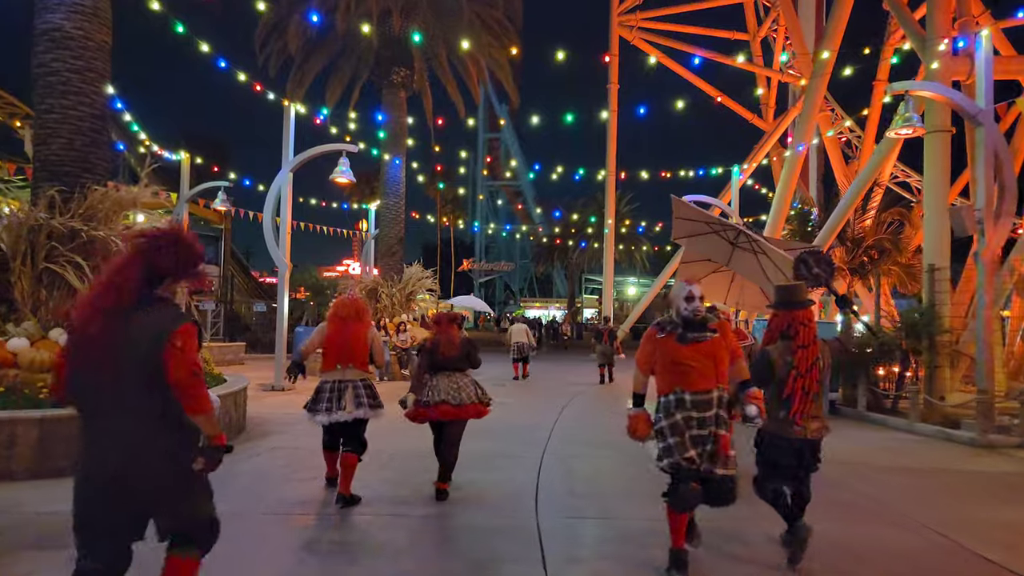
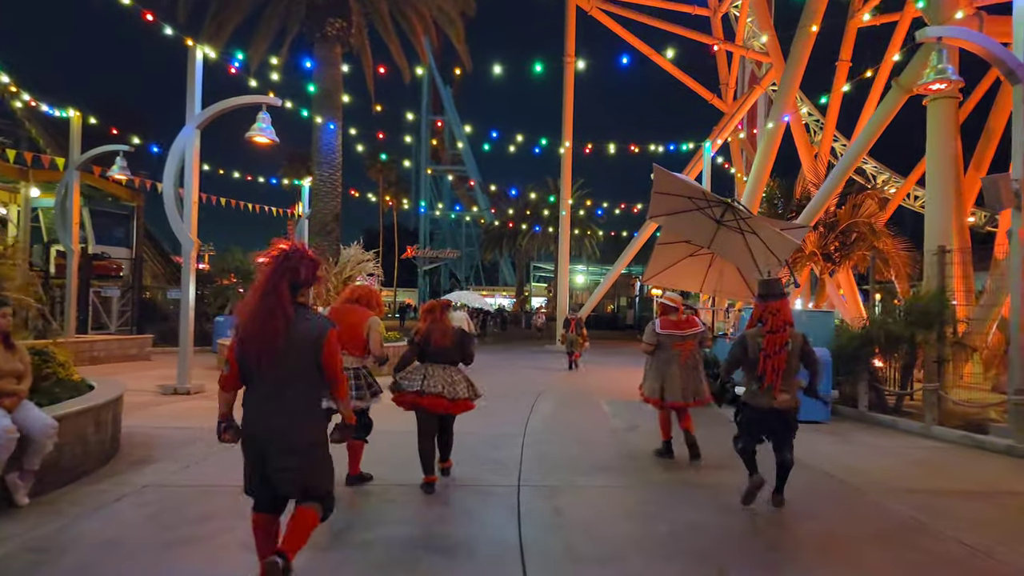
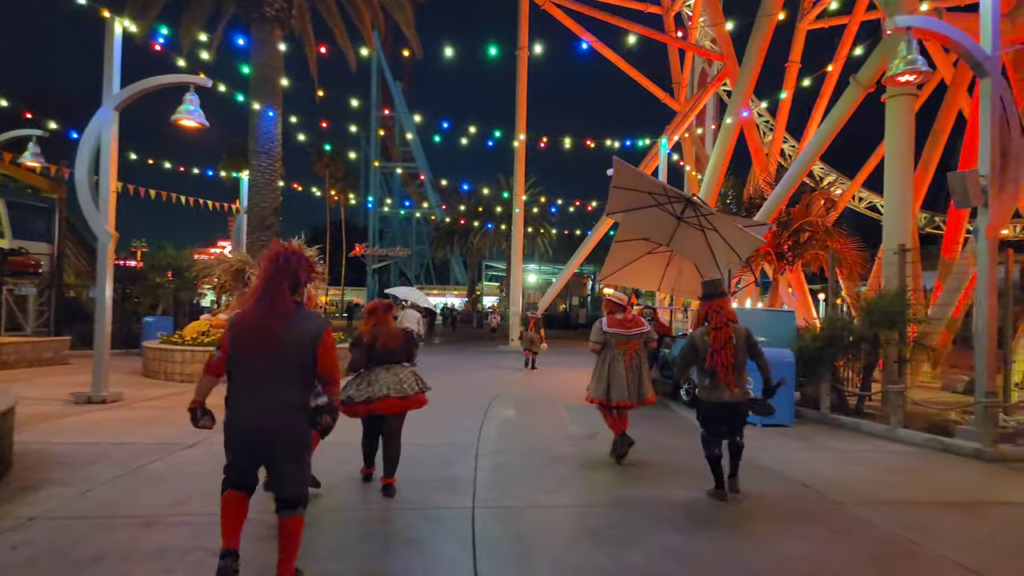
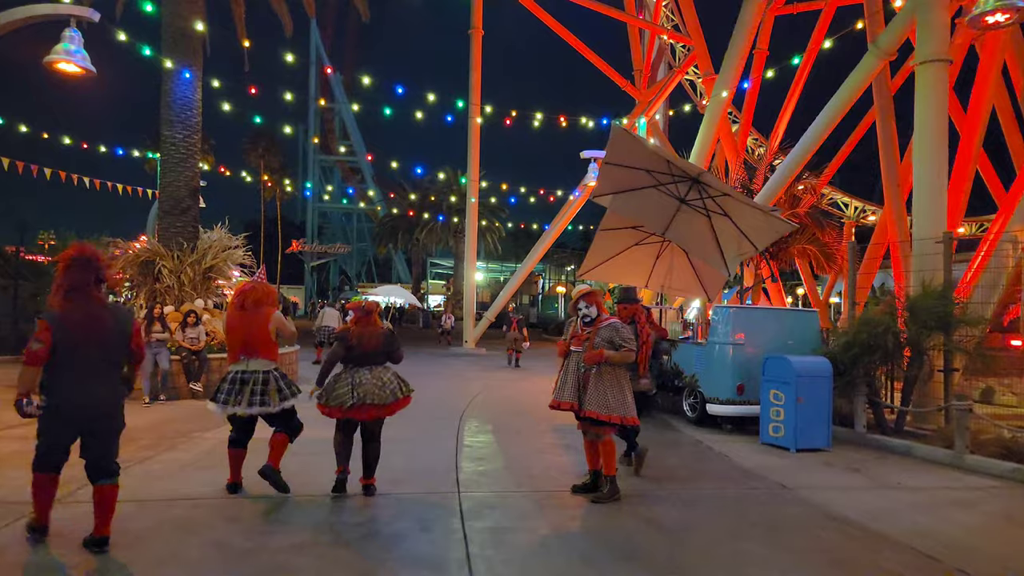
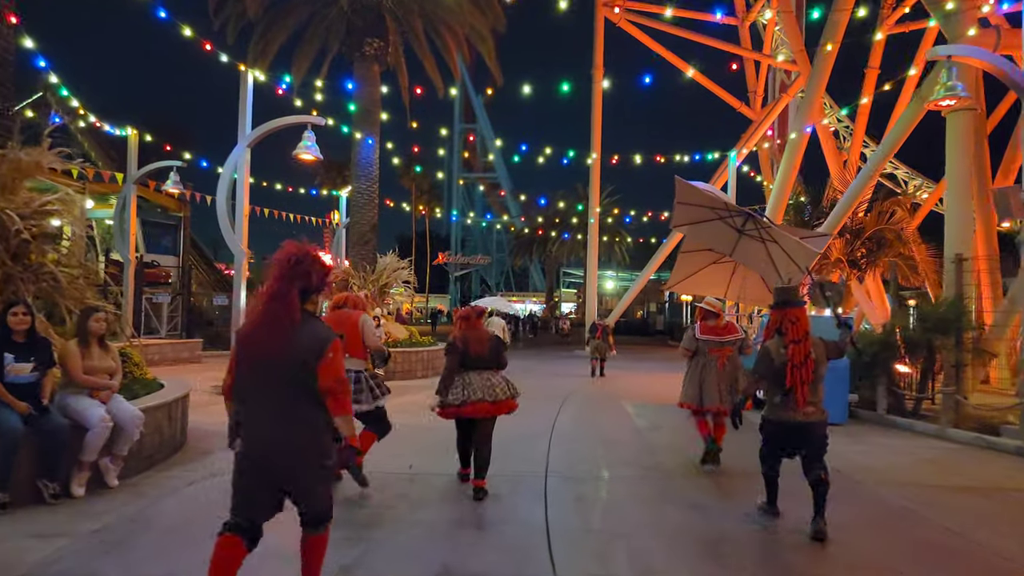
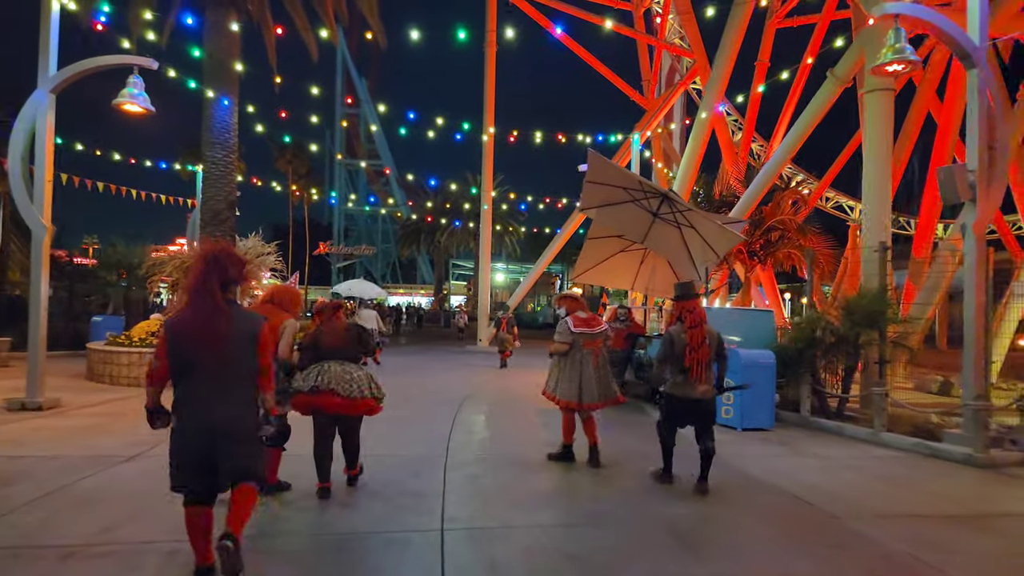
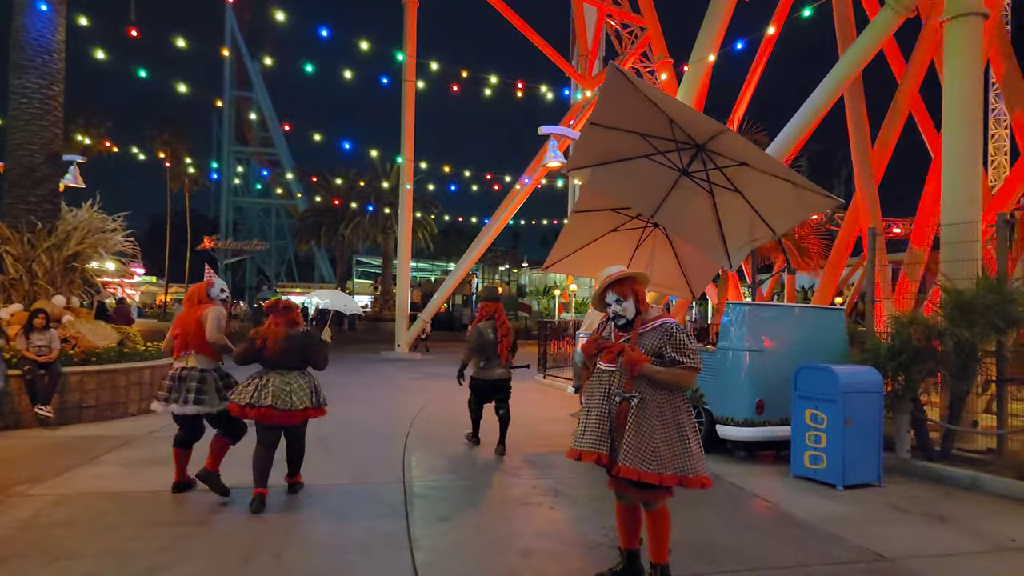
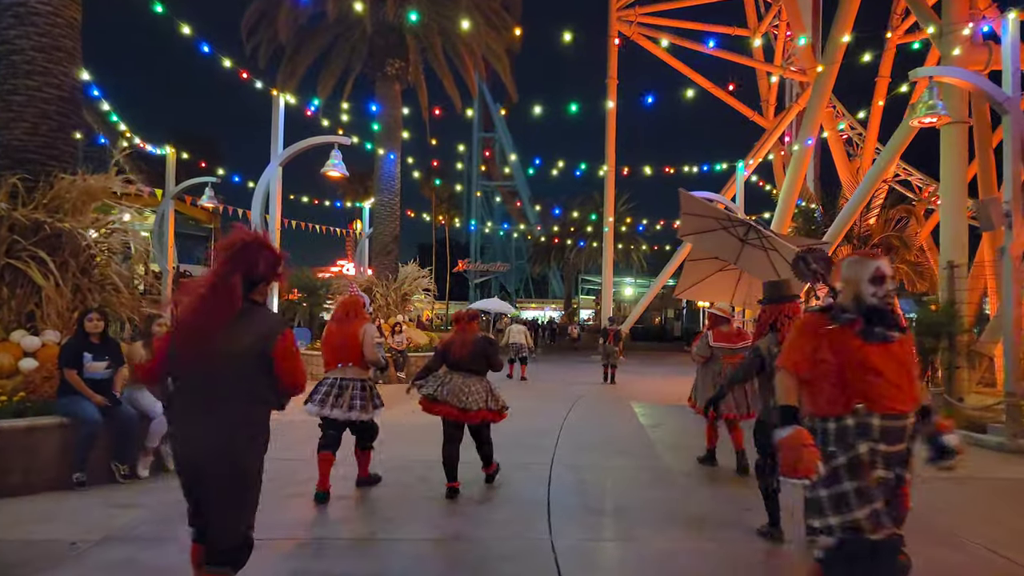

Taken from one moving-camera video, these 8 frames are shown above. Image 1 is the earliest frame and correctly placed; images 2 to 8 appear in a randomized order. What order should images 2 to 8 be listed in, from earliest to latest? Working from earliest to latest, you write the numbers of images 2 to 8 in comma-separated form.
8, 5, 2, 3, 6, 4, 7
